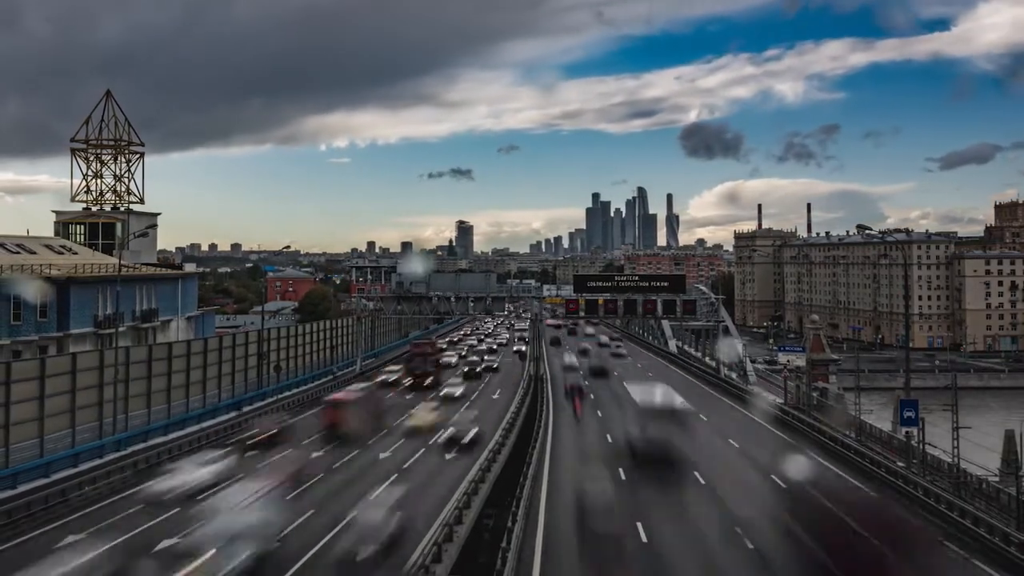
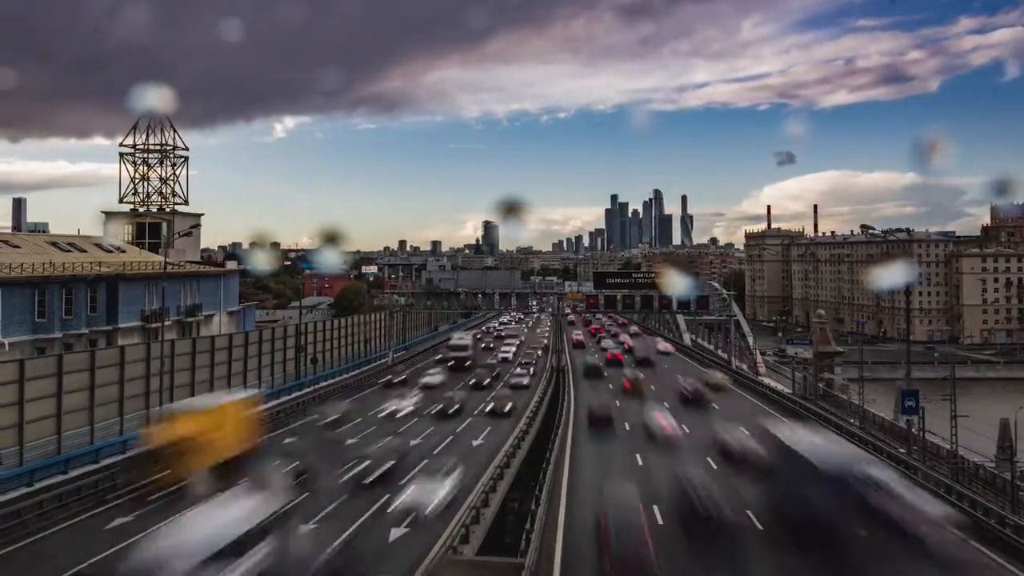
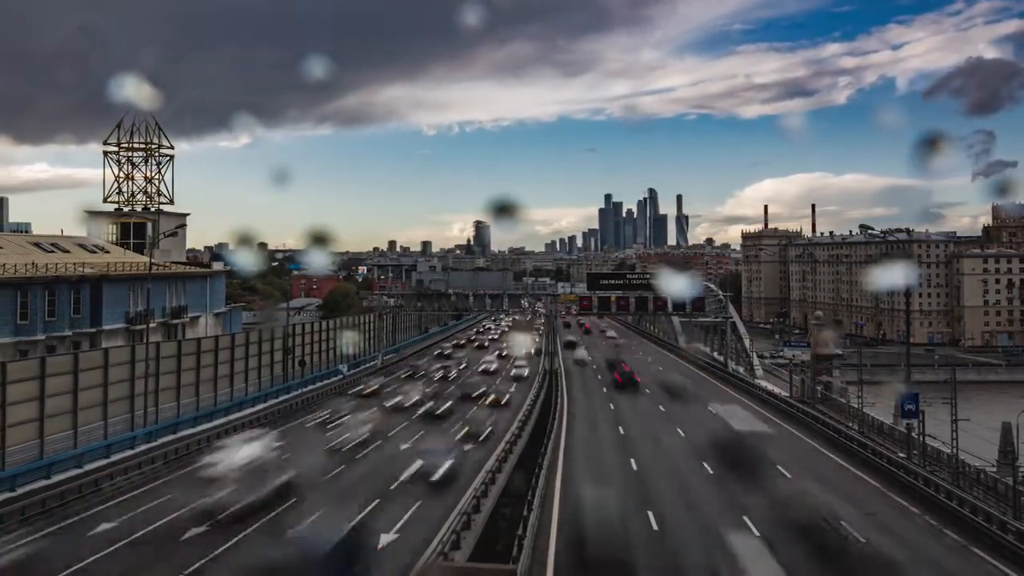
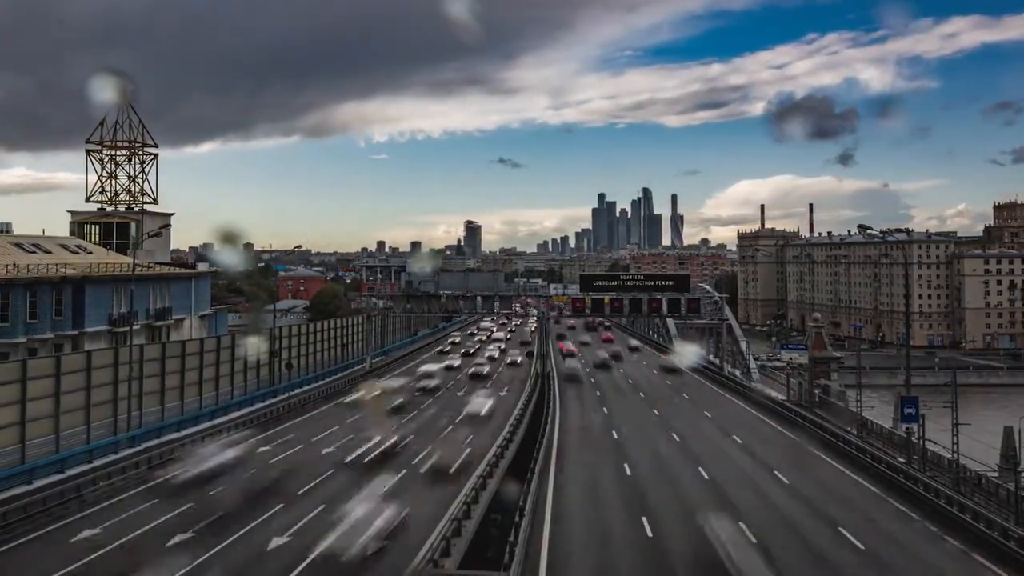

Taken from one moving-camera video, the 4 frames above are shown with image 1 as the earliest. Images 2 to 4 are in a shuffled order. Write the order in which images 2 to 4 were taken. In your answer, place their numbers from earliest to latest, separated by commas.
4, 3, 2
